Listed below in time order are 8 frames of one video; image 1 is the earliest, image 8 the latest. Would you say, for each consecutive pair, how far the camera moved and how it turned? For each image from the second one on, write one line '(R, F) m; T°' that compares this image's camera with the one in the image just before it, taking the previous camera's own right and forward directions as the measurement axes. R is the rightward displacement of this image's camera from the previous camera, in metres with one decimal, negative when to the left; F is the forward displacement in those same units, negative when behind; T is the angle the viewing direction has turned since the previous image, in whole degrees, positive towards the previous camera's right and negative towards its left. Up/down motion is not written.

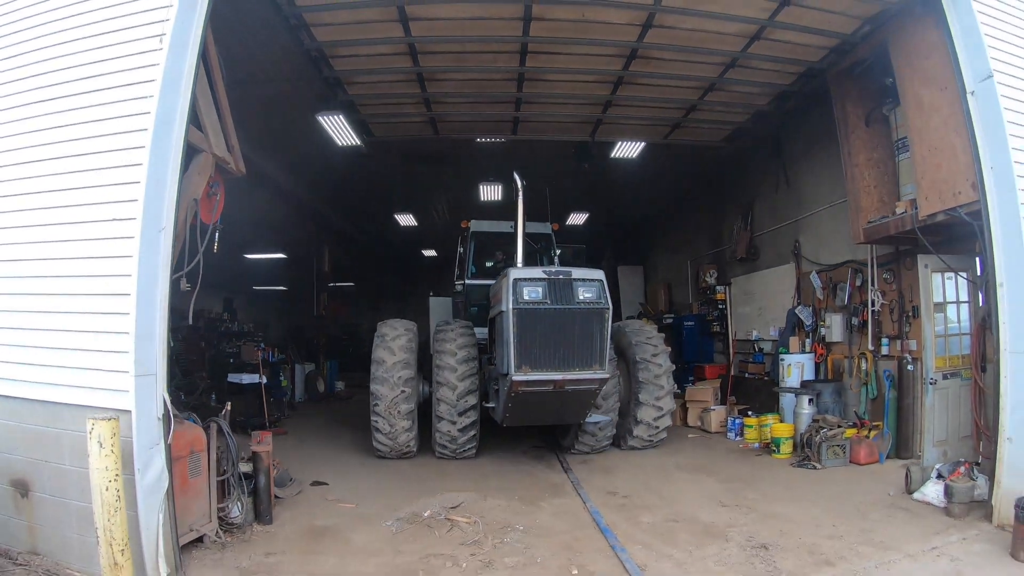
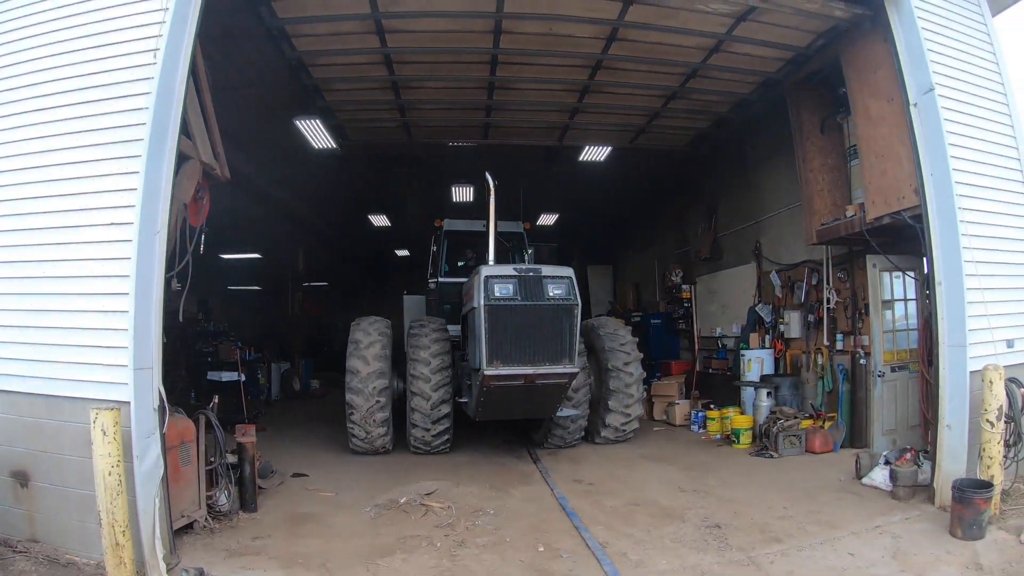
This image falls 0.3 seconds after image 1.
(+0.1, -0.2) m; +1°
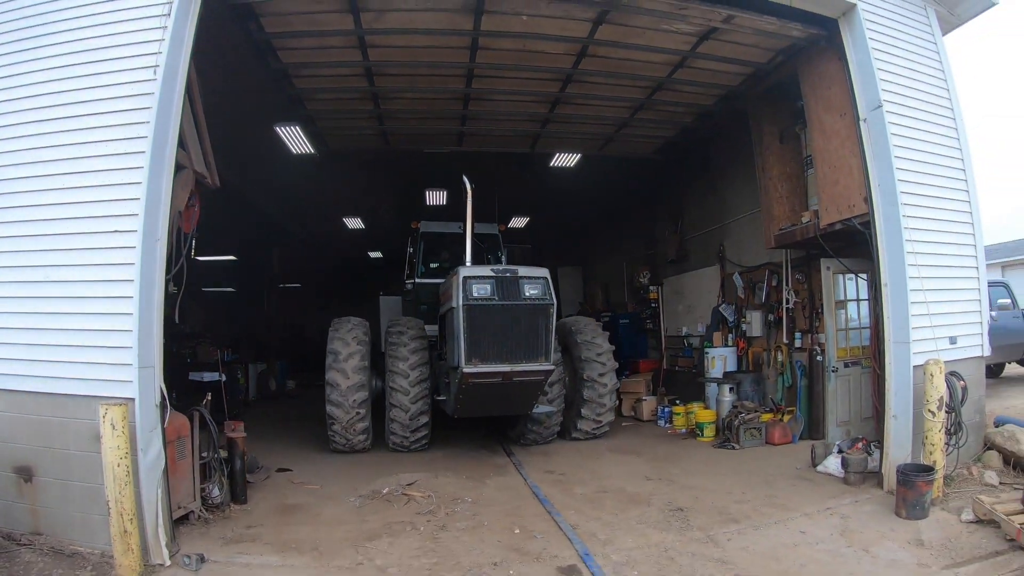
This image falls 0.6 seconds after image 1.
(+0.1, -0.2) m; +1°
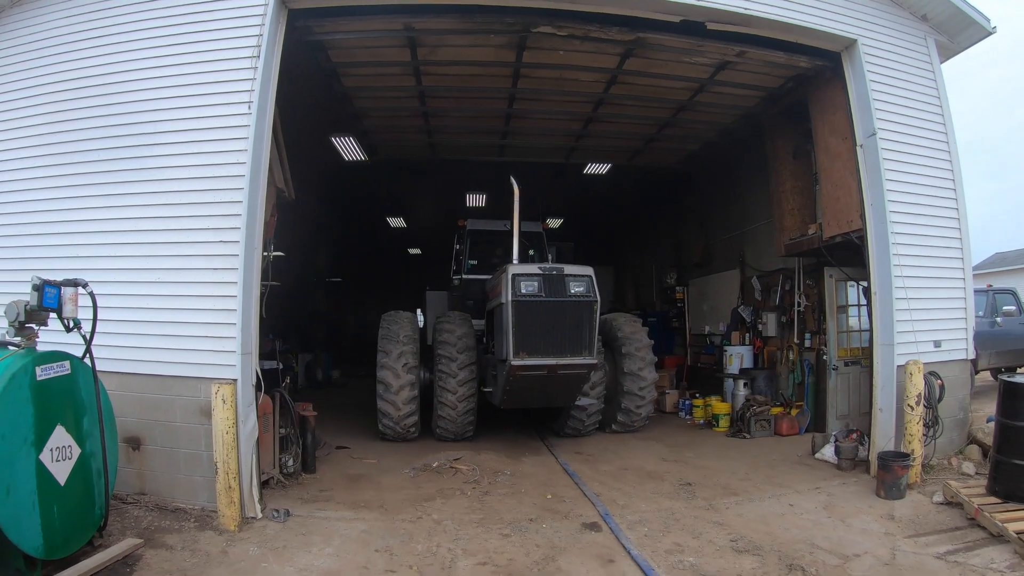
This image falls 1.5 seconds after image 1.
(-0.1, -0.6) m; -2°
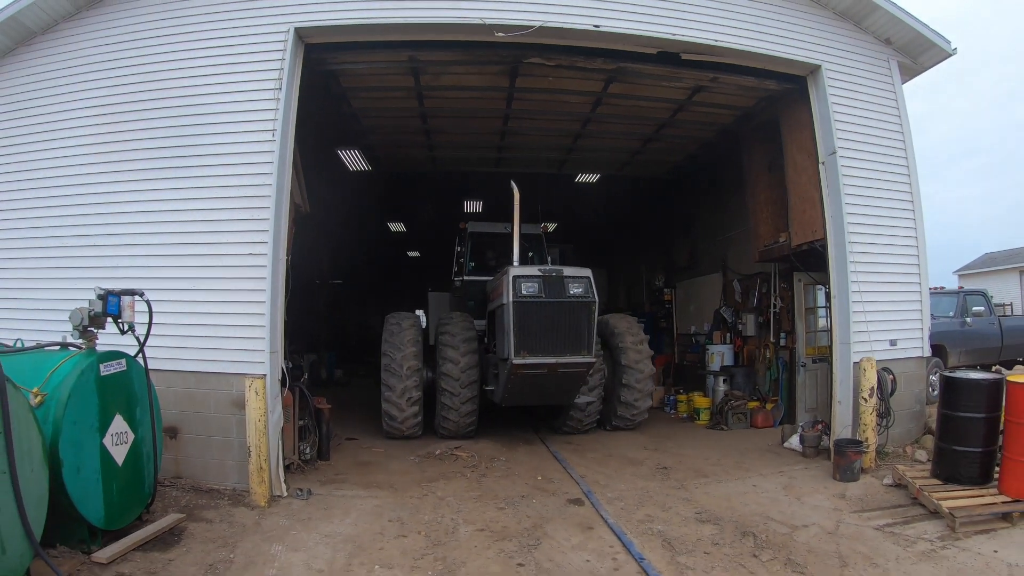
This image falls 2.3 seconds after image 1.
(+0.1, -0.5) m; 0°
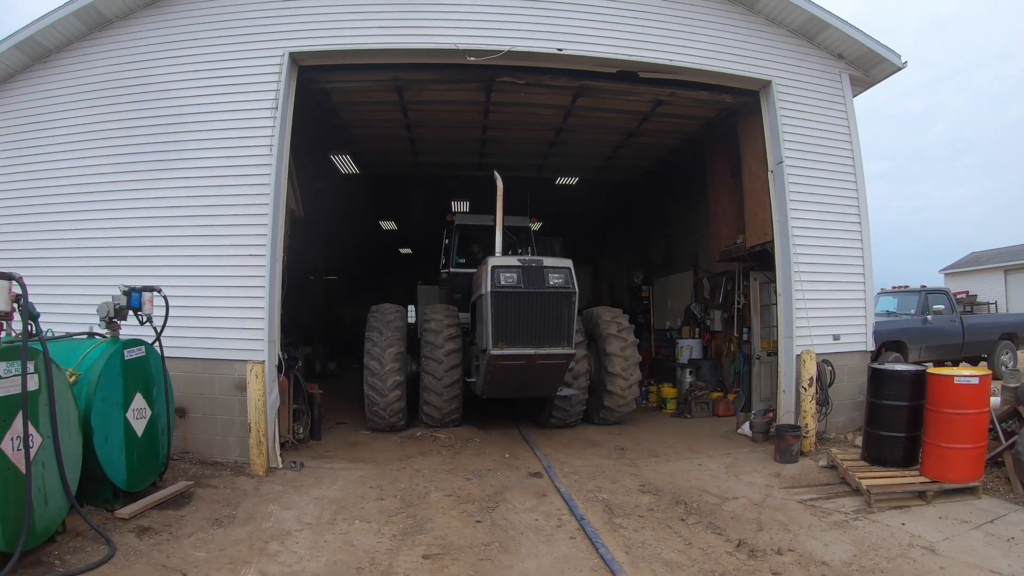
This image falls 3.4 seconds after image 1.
(+0.3, -0.5) m; 0°
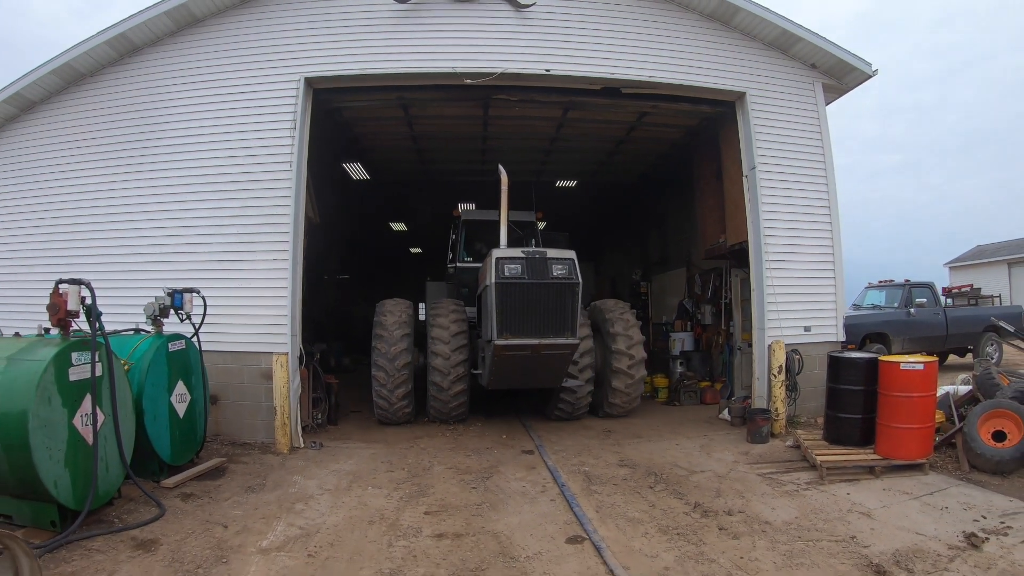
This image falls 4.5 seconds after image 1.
(+0.2, -0.6) m; -1°
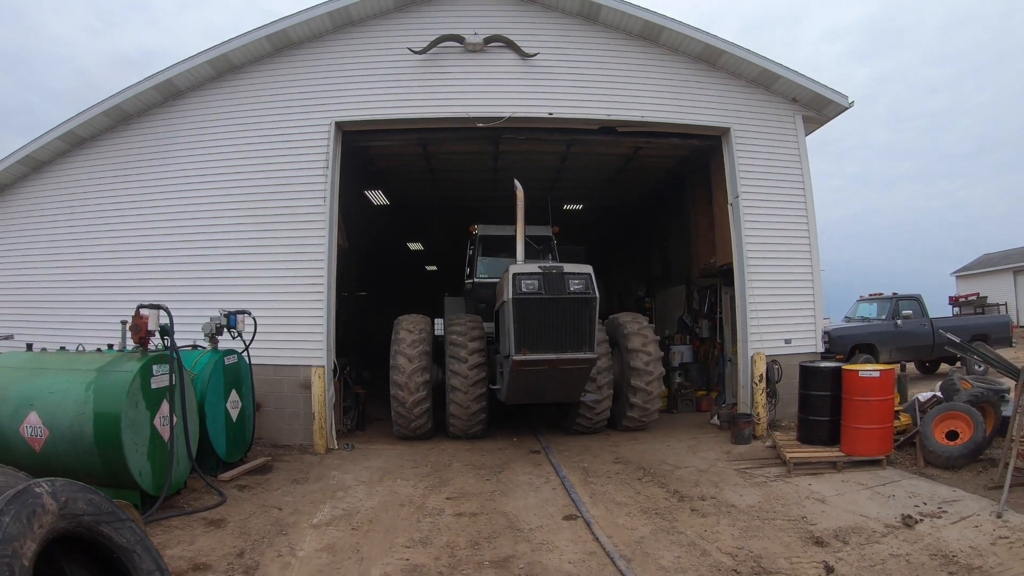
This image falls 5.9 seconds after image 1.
(+0.1, -0.7) m; -1°
